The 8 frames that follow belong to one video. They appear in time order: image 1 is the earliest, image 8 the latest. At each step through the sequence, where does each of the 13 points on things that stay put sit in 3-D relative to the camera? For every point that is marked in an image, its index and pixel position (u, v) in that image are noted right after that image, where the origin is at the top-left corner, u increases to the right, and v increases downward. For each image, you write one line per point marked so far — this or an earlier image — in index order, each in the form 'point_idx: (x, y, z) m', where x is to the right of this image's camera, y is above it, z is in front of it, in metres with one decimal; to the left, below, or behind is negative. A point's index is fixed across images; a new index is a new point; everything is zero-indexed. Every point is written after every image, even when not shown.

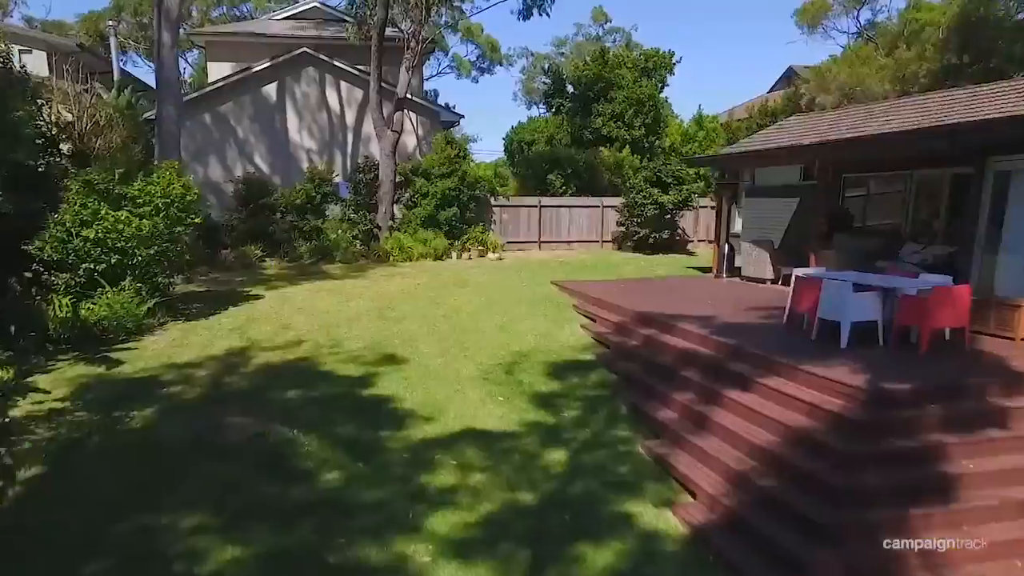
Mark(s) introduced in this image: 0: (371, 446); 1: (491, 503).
0: (-1.2, -1.4, +6.4) m
1: (-0.2, -1.7, +5.7) m
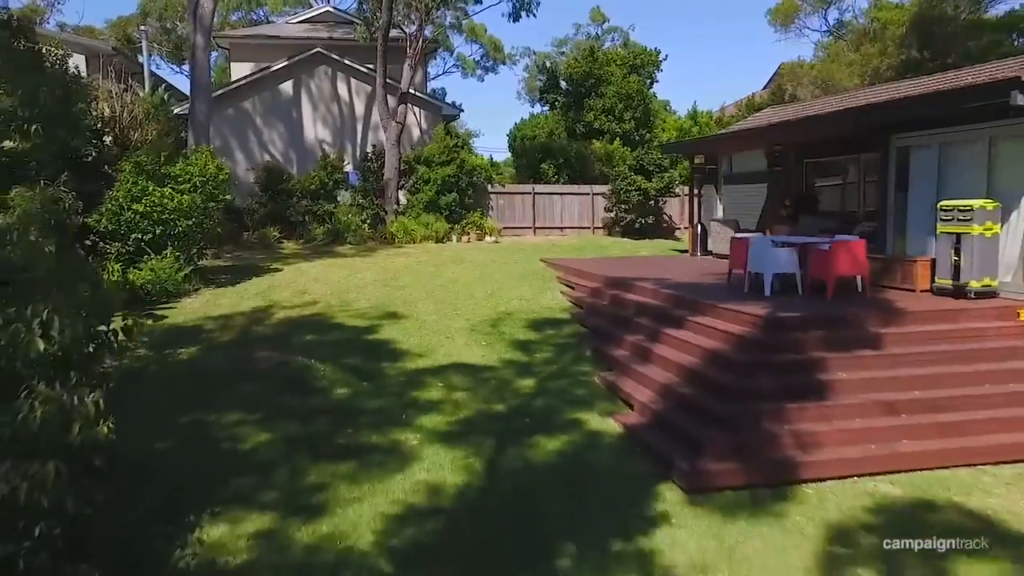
0: (-1.5, -0.9, +7.9) m
1: (-0.4, -1.2, +7.1) m
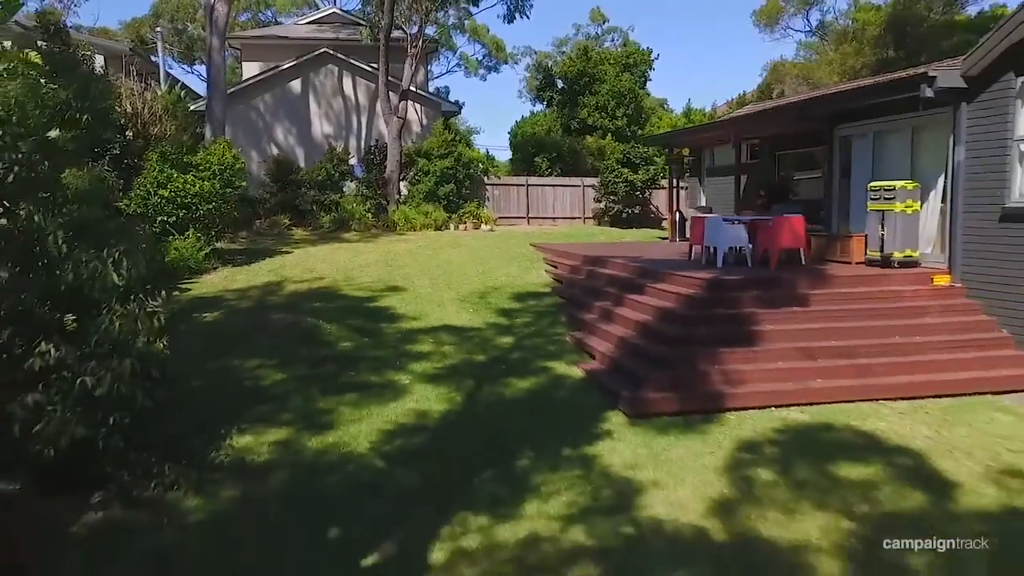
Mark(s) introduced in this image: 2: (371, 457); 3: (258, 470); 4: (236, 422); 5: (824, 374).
0: (-1.7, -0.6, +9.1) m
1: (-0.7, -0.8, +8.3) m
2: (-1.2, -1.4, +6.1) m
3: (-2.1, -1.5, +5.8) m
4: (-2.5, -1.2, +6.6) m
5: (+3.0, -0.8, +6.9) m
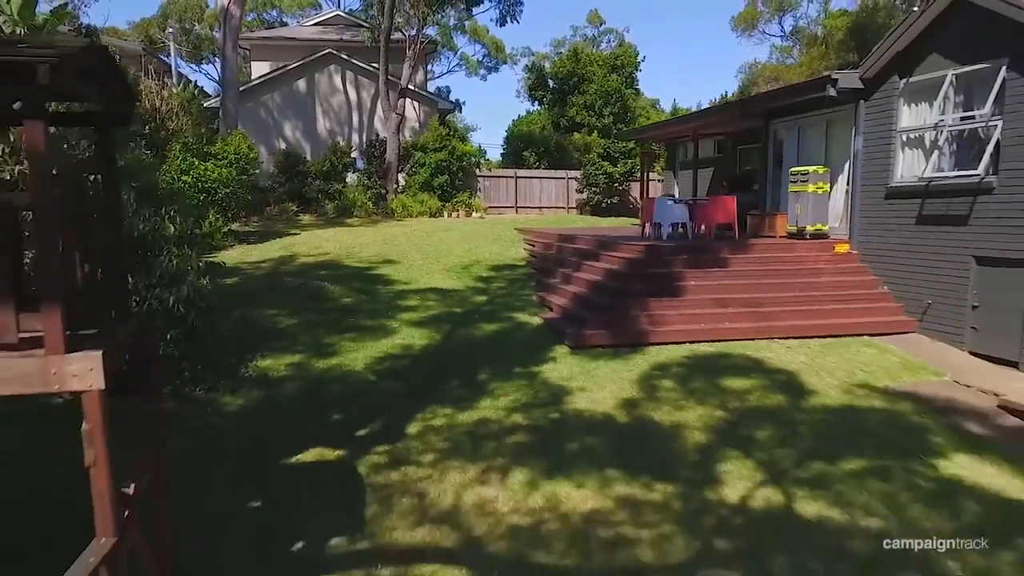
0: (-2.1, -0.1, +10.8) m
1: (-1.1, -0.3, +10.0) m
2: (-1.6, -0.9, +7.8) m
3: (-2.5, -1.0, +7.6) m
4: (-2.9, -0.7, +8.3) m
5: (+2.6, -0.4, +8.6) m
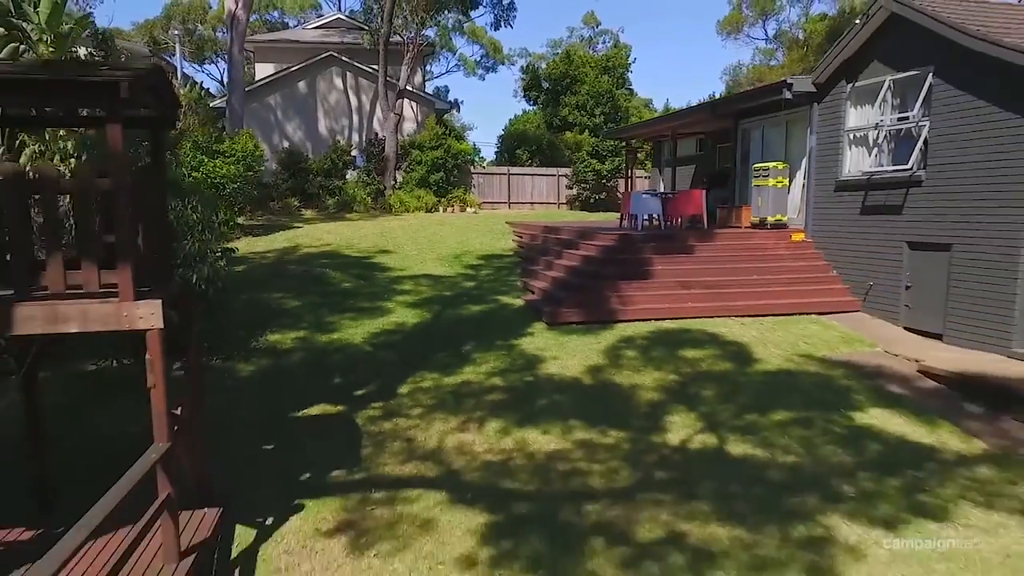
0: (-2.3, +0.2, +11.8) m
1: (-1.3, -0.1, +10.9) m
2: (-1.8, -0.7, +8.7) m
3: (-2.7, -0.7, +8.5) m
4: (-3.1, -0.5, +9.3) m
5: (+2.4, -0.2, +9.6) m
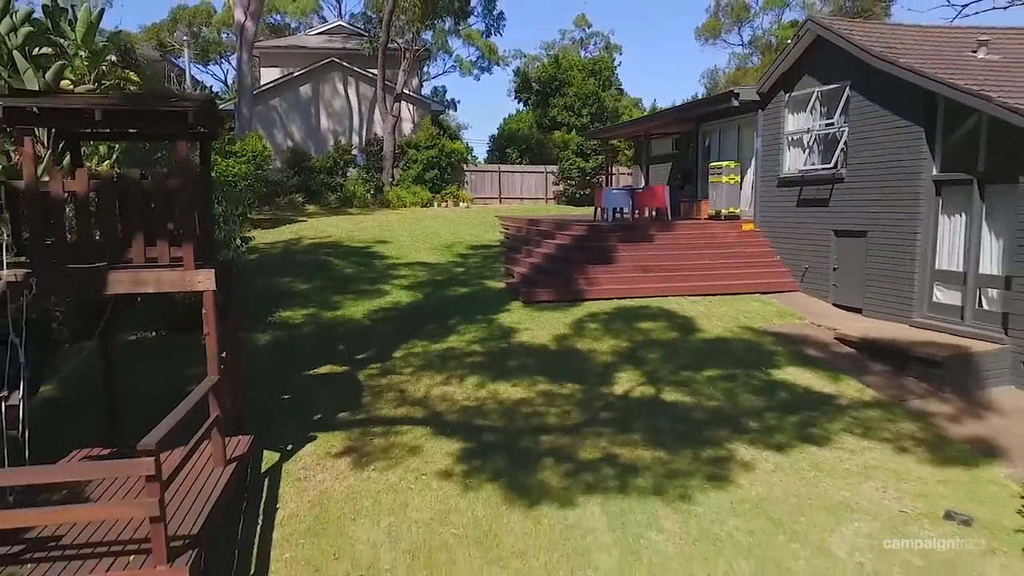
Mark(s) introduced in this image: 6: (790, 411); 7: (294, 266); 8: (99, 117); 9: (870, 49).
0: (-2.6, +0.4, +13.1) m
1: (-1.6, +0.2, +12.3) m
2: (-2.1, -0.5, +10.1) m
3: (-3.0, -0.5, +9.9) m
4: (-3.4, -0.2, +10.6) m
5: (+2.1, +0.1, +11.0) m
6: (+2.8, -1.2, +7.2) m
7: (-3.8, +0.4, +12.8) m
8: (-2.9, +1.2, +5.1) m
9: (+4.5, +3.0, +9.1) m
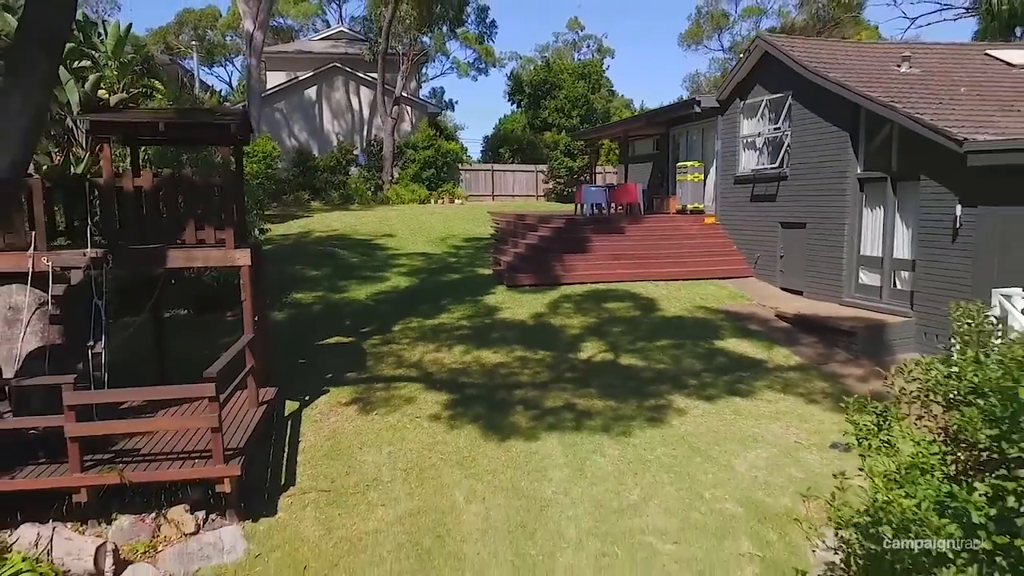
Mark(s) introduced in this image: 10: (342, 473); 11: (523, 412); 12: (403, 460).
0: (-2.9, +0.7, +14.5) m
1: (-1.8, +0.4, +13.7) m
2: (-2.3, -0.2, +11.5) m
3: (-3.2, -0.3, +11.3) m
4: (-3.7, 0.0, +12.1) m
5: (+1.9, +0.3, +12.4) m
6: (+2.5, -1.0, +8.7) m
7: (-4.1, +0.6, +14.2) m
8: (-3.2, +1.4, +6.5) m
9: (+4.3, +3.3, +10.5) m
10: (-1.5, -1.7, +6.5) m
11: (+0.1, -1.3, +7.6) m
12: (-1.0, -1.6, +6.7) m
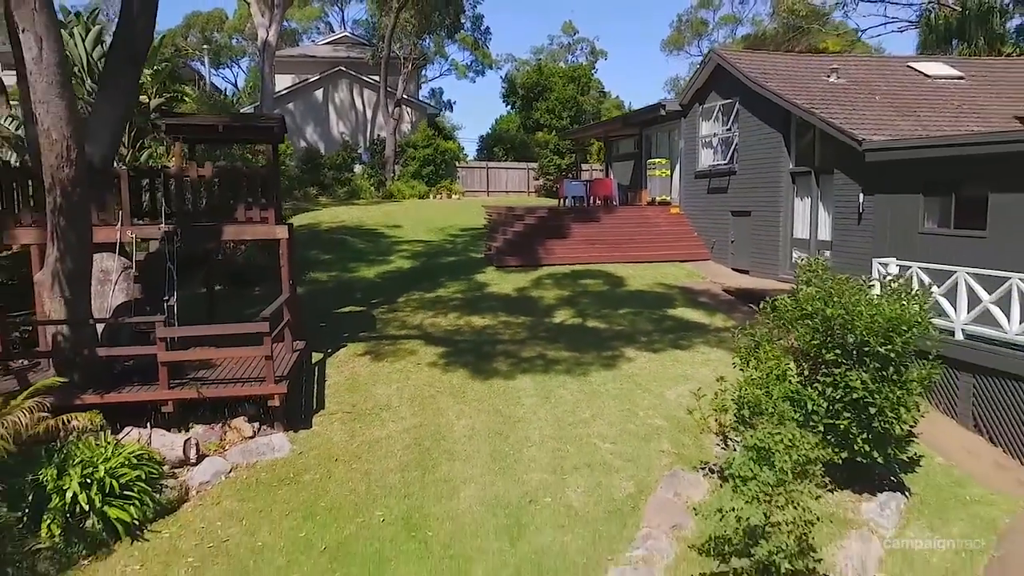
0: (-3.1, +1.0, +16.4) m
1: (-2.0, +0.8, +15.6) m
2: (-2.6, +0.2, +13.4) m
3: (-3.4, +0.1, +13.2) m
4: (-3.9, +0.4, +13.9) m
5: (+1.7, +0.7, +14.2) m
6: (+2.3, -0.6, +10.5) m
7: (-4.3, +1.0, +16.0) m
8: (-3.4, +1.8, +8.4) m
9: (+4.0, +3.6, +12.4) m
10: (-1.7, -1.3, +8.3) m
11: (-0.1, -0.9, +9.5) m
12: (-1.2, -1.2, +8.5) m
